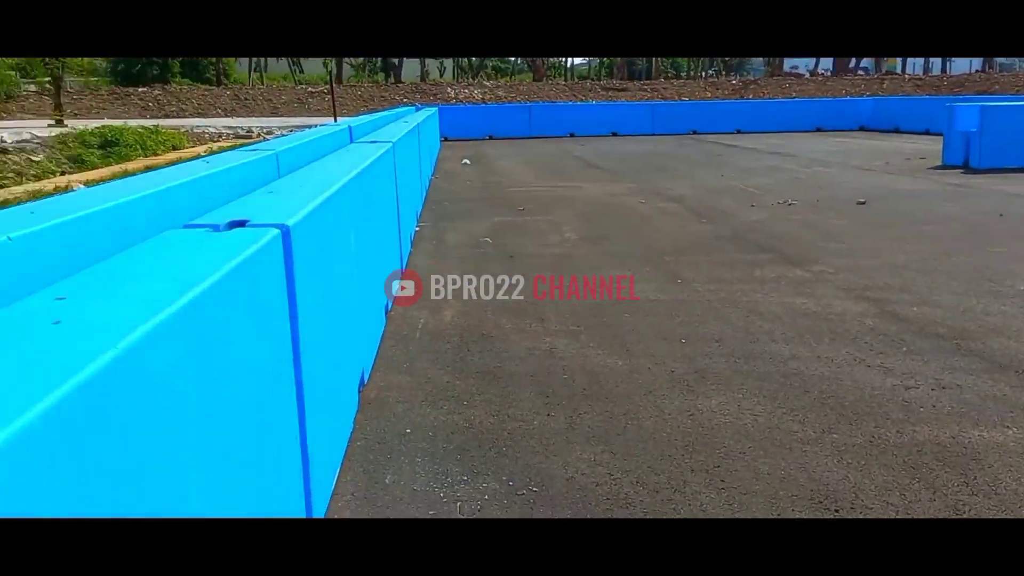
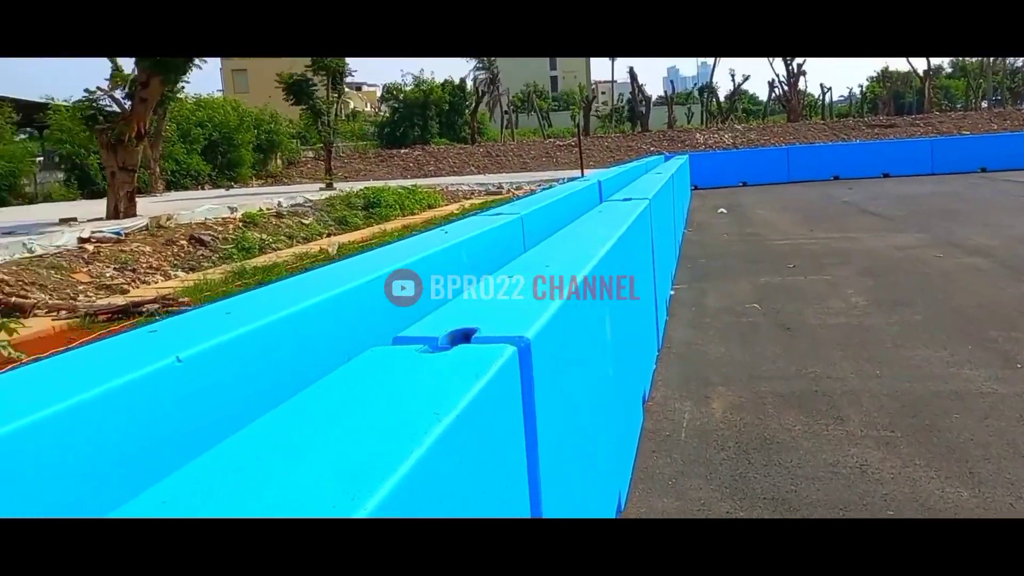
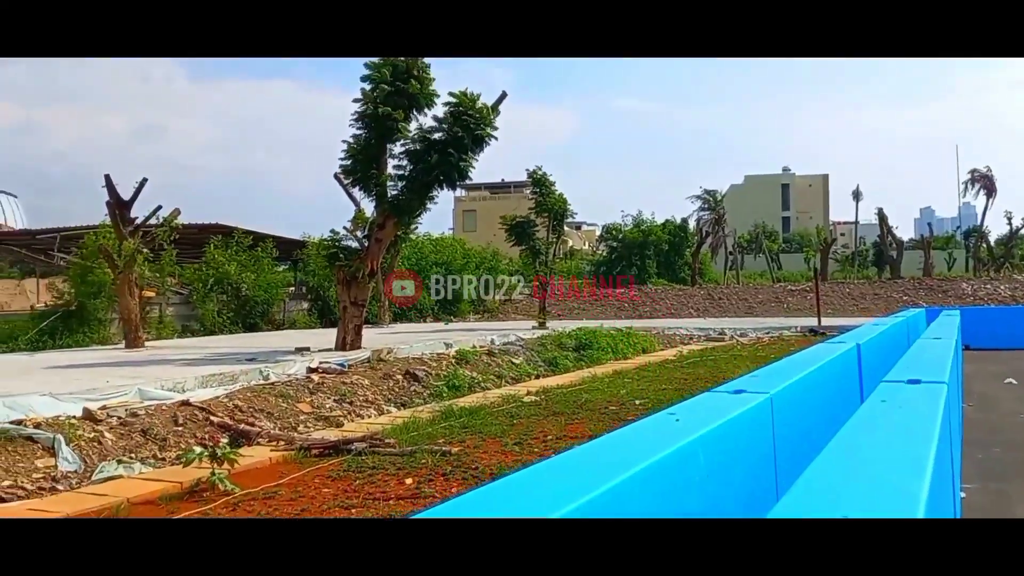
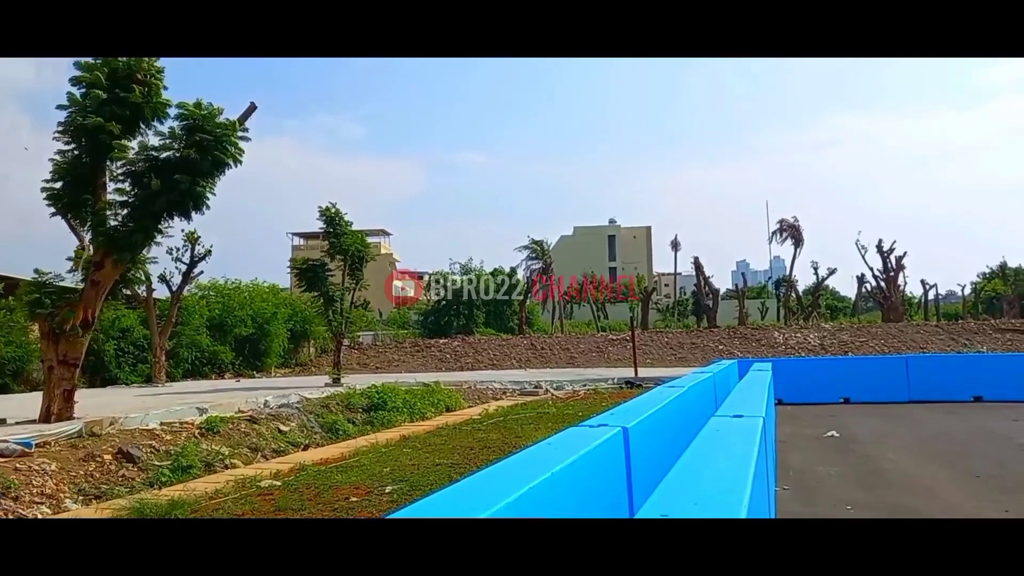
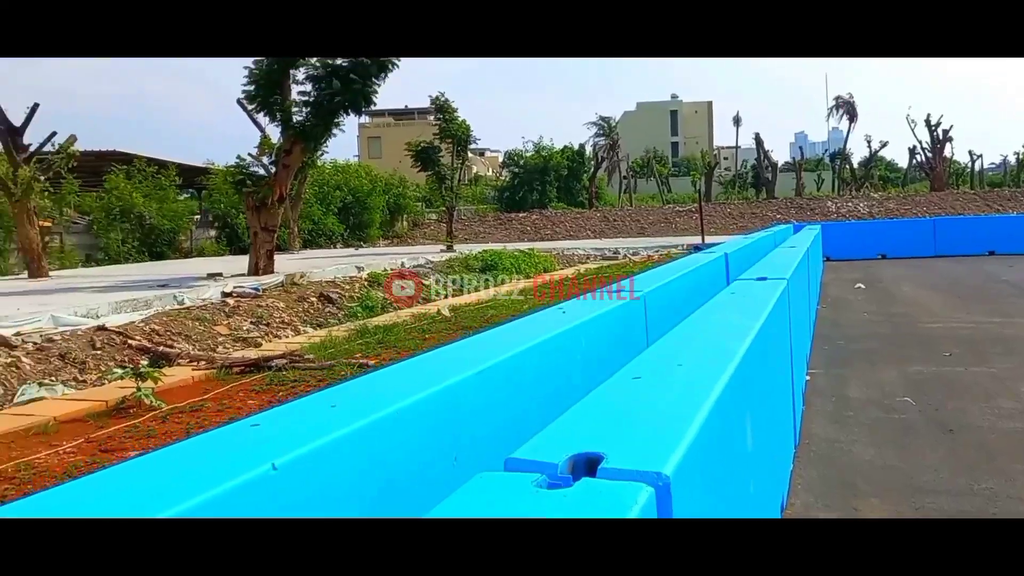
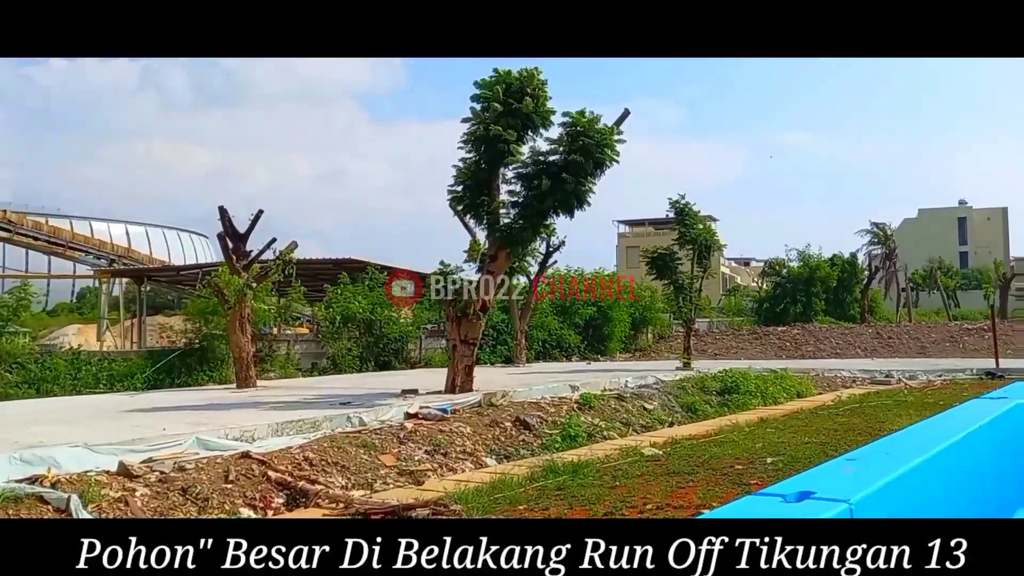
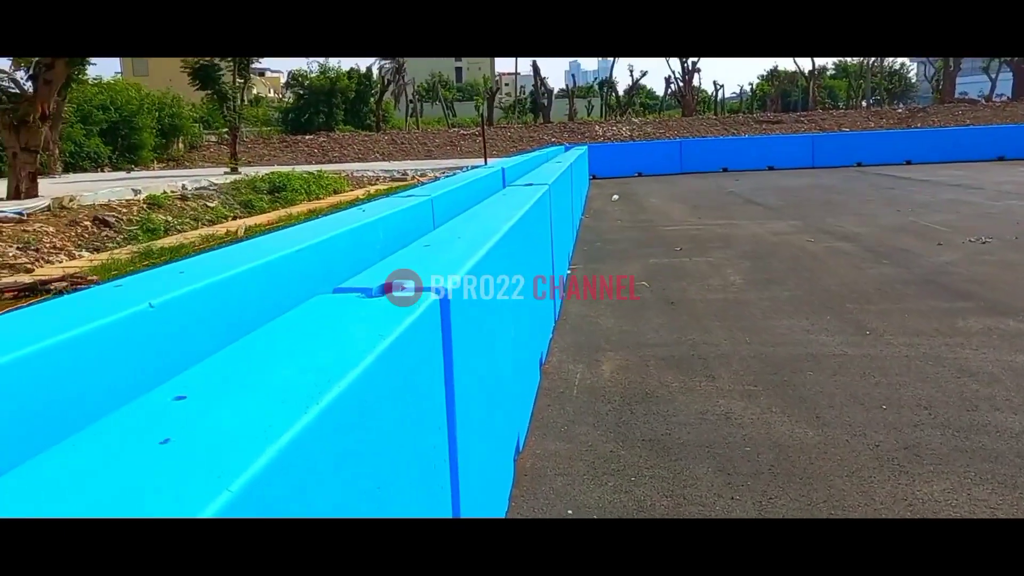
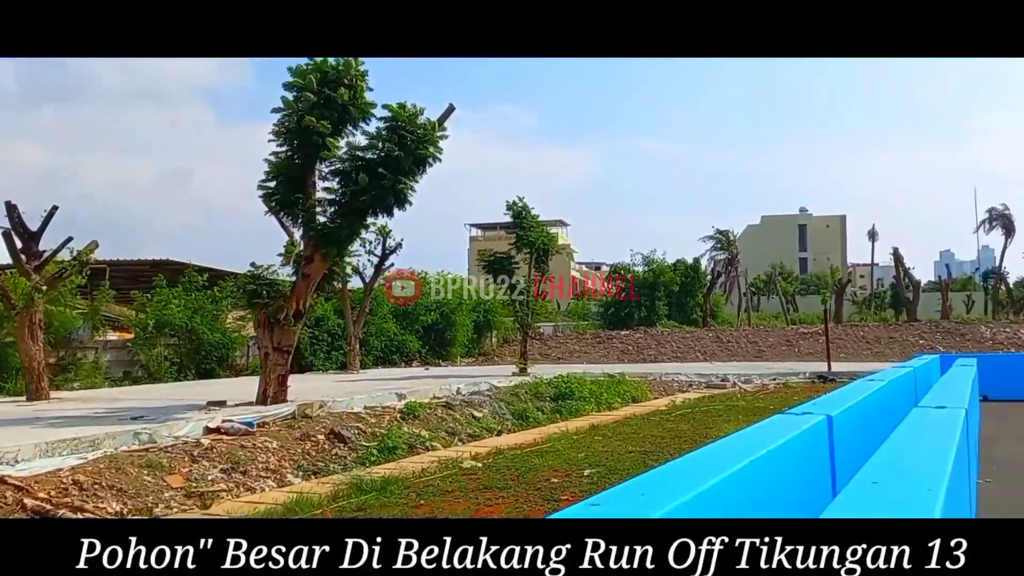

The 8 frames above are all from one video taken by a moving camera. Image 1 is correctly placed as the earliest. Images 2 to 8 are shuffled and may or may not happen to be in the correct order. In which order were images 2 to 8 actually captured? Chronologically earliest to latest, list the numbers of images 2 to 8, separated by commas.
7, 2, 5, 3, 6, 8, 4
